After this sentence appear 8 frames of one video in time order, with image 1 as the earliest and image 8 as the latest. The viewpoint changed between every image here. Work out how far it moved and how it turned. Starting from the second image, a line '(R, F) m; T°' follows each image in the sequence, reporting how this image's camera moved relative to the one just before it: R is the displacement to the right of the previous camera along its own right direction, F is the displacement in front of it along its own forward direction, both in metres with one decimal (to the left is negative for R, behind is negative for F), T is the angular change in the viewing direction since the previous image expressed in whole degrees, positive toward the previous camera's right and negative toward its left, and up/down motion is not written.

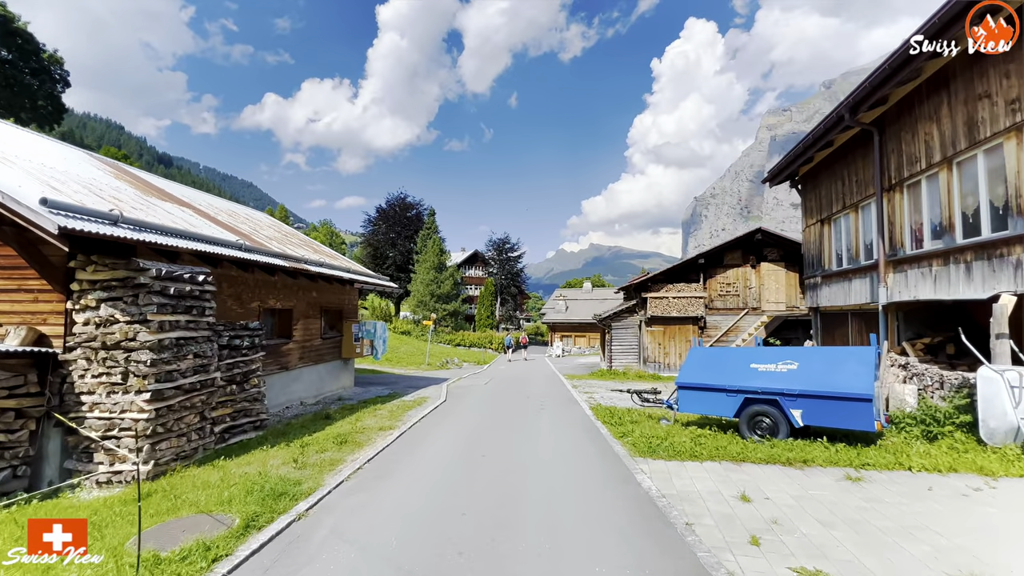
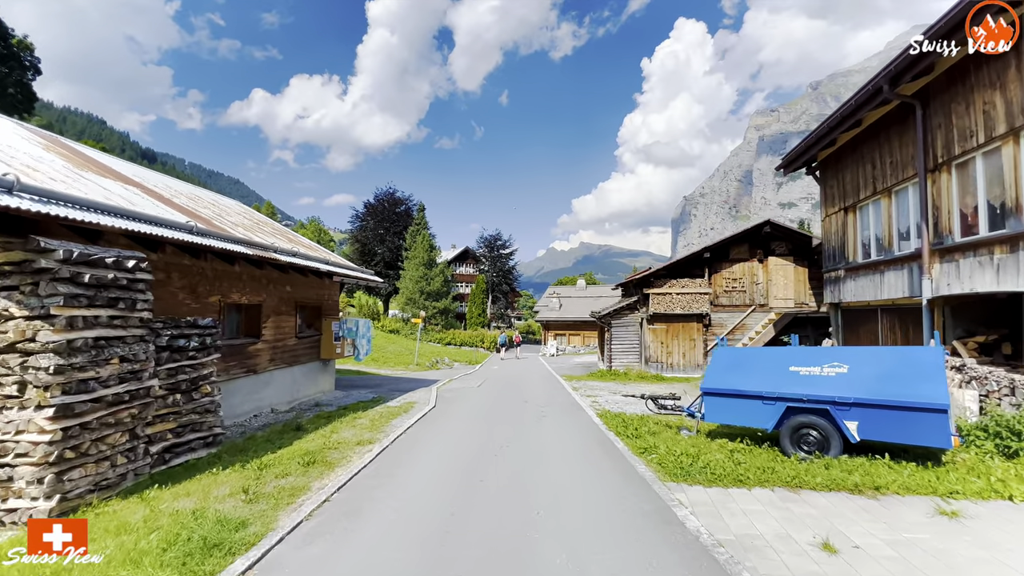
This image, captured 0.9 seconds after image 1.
(-0.2, +1.3) m; +1°
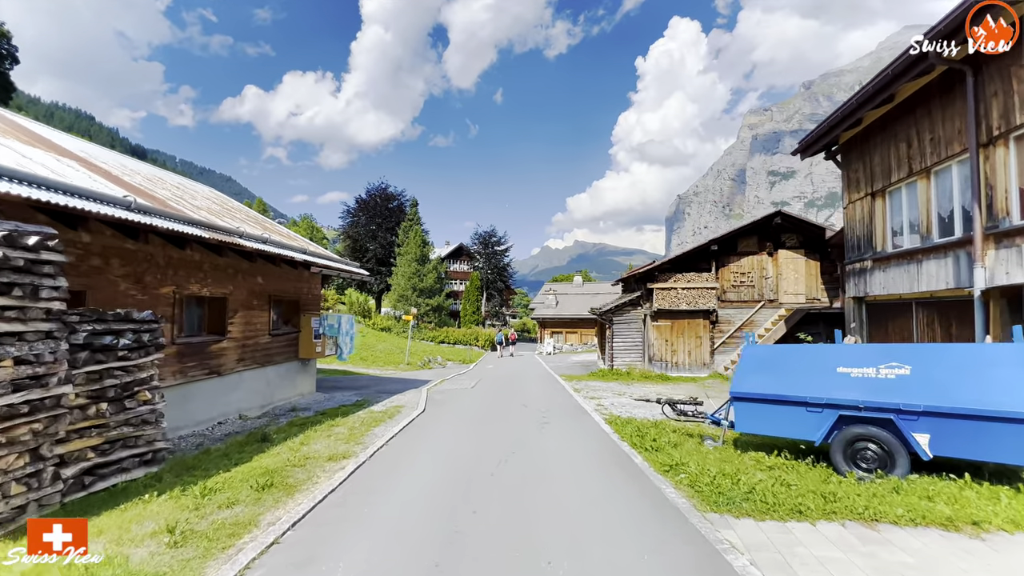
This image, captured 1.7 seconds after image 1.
(-0.1, +1.2) m; +1°
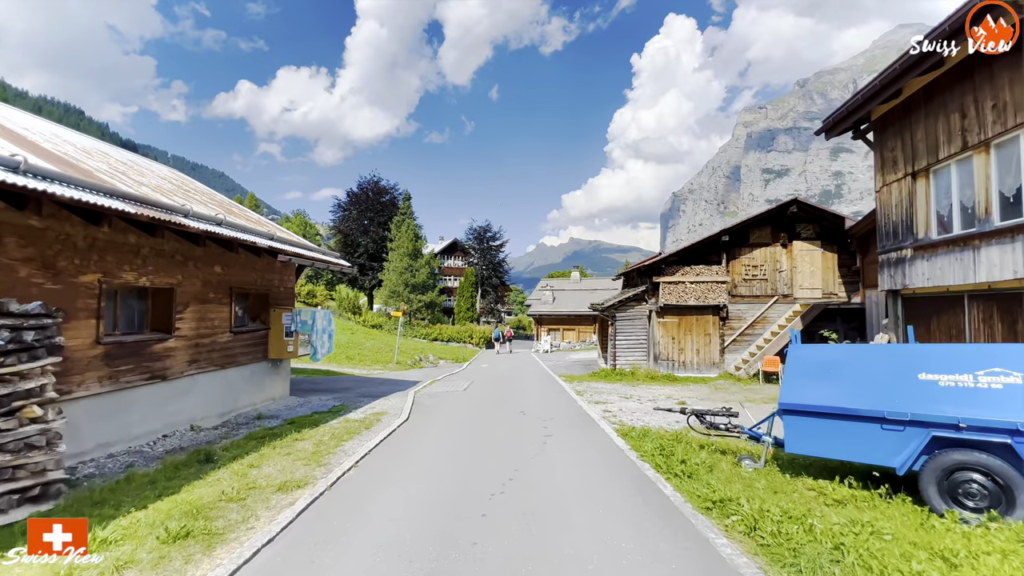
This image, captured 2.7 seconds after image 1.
(0.0, +1.4) m; +1°
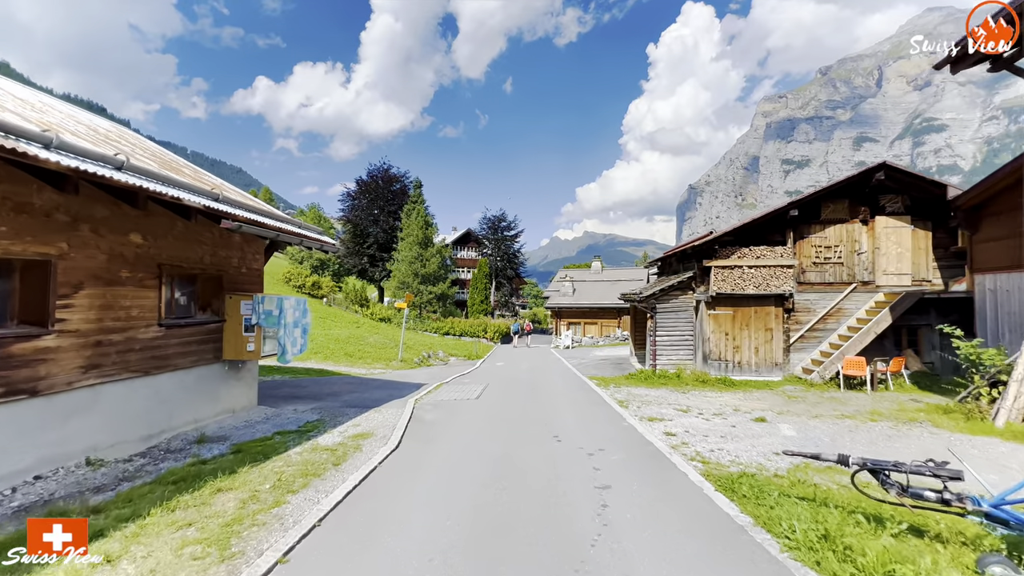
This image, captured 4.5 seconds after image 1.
(-0.3, +2.9) m; -2°
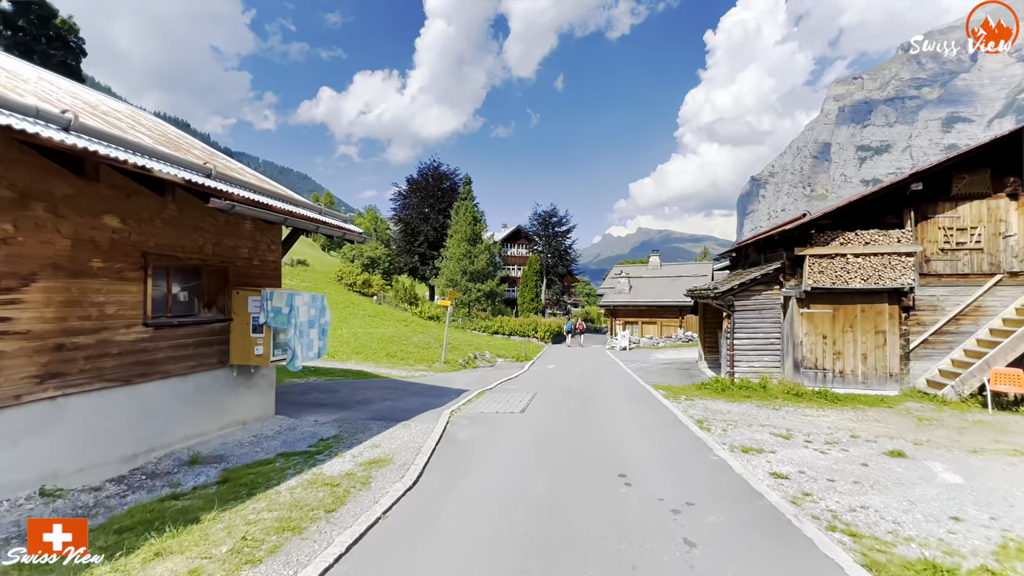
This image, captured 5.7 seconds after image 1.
(0.0, +1.8) m; -7°
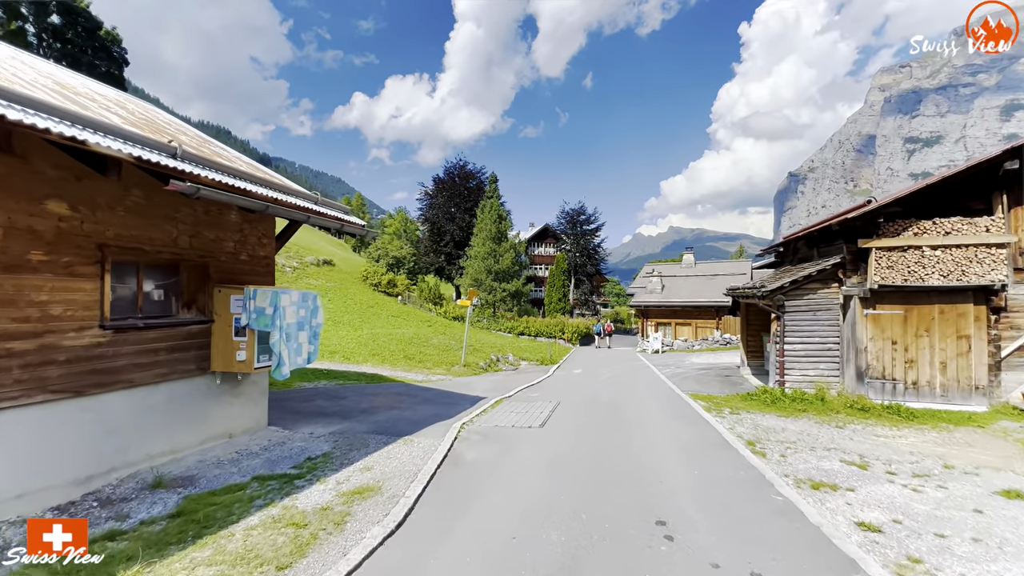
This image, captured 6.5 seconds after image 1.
(+0.2, +1.1) m; -4°
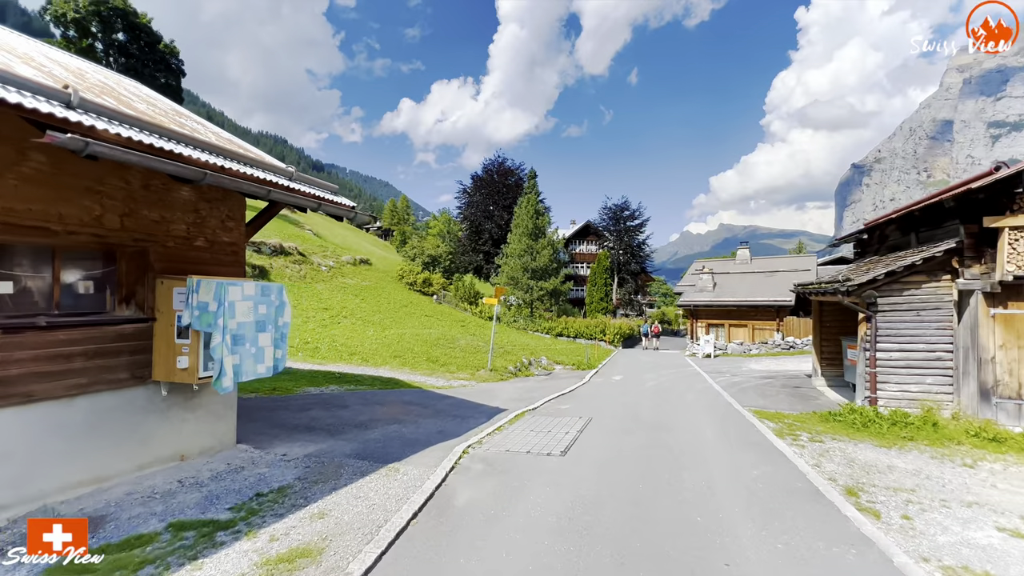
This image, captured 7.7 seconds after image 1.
(+0.4, +1.7) m; -6°
